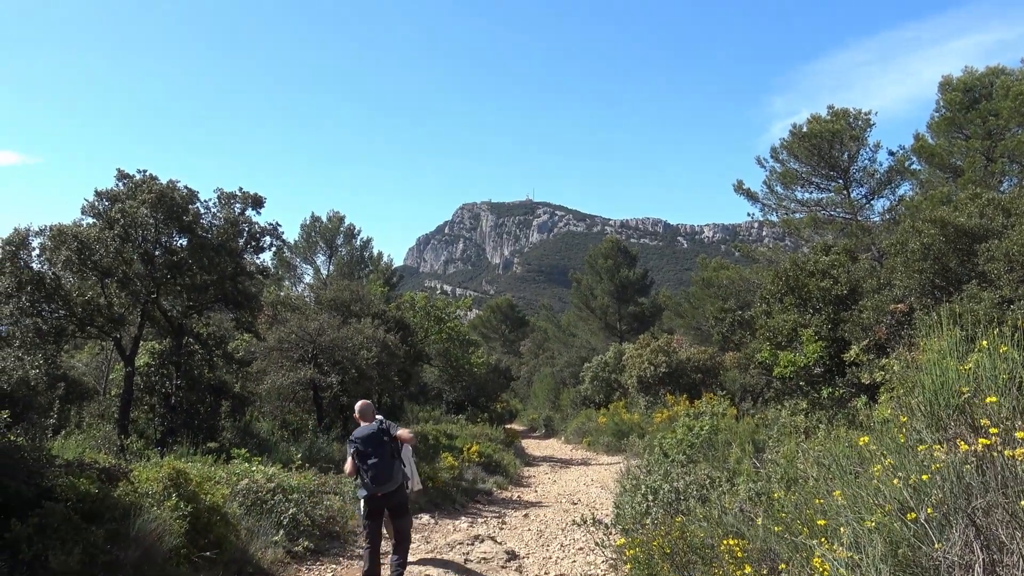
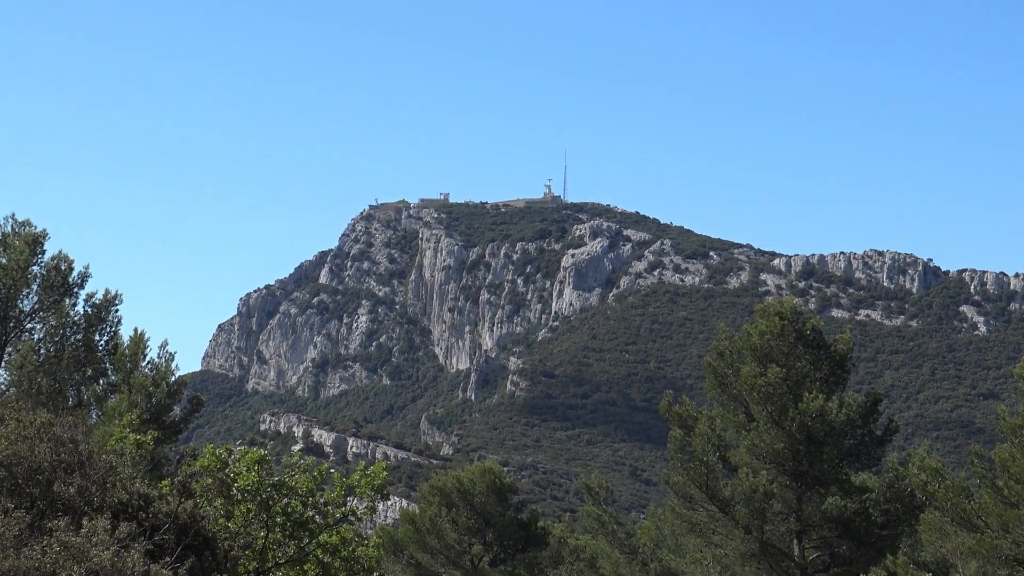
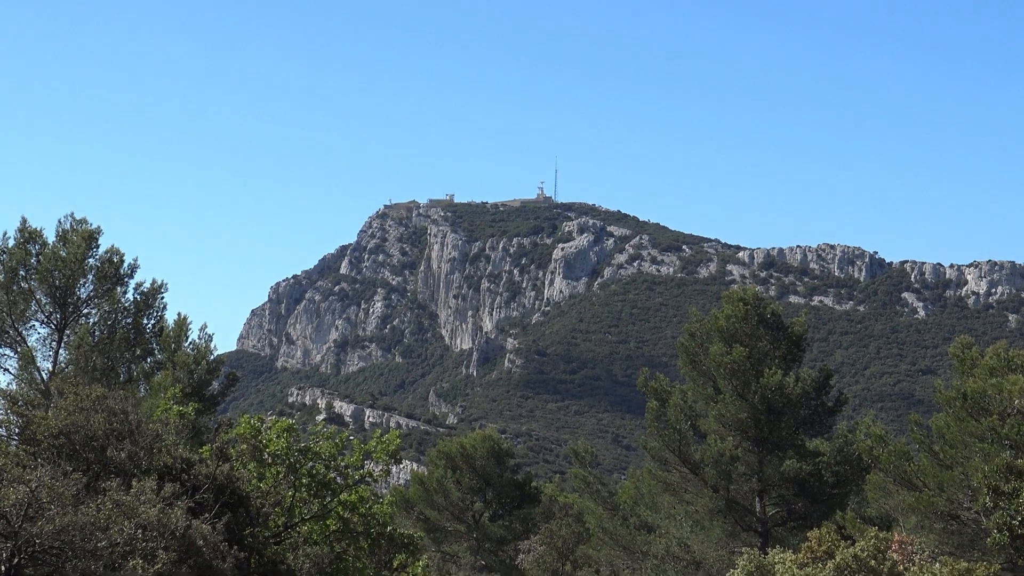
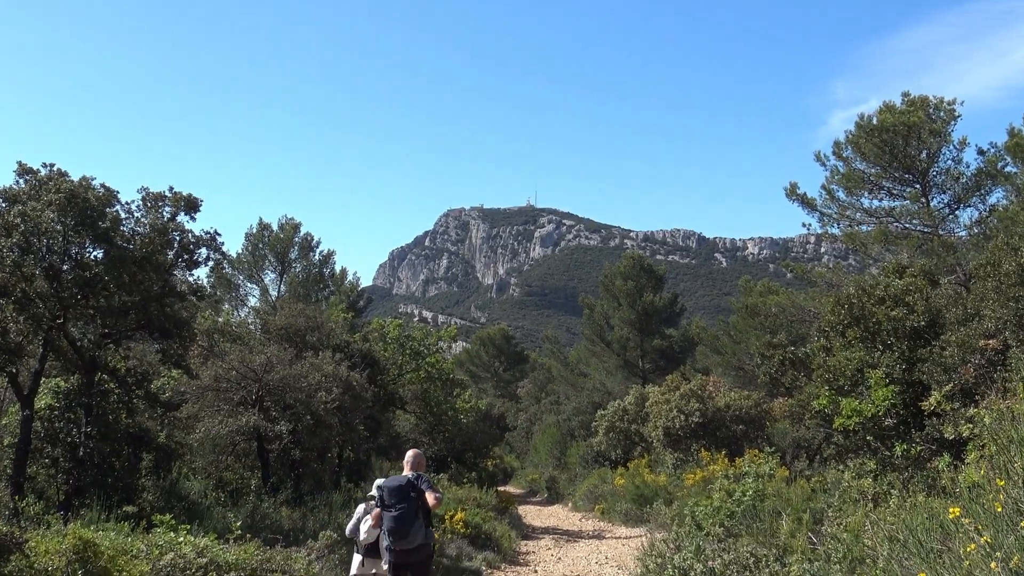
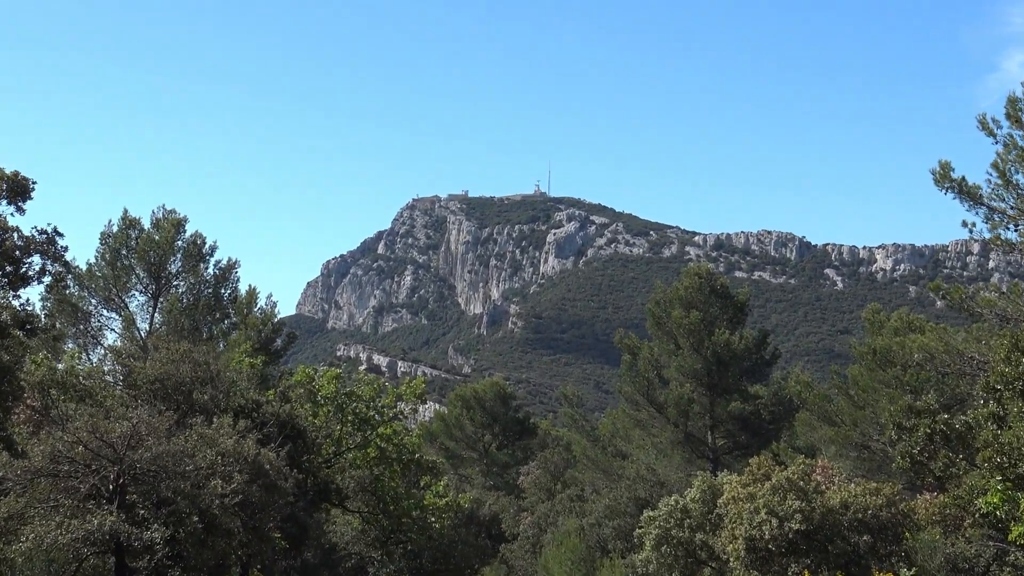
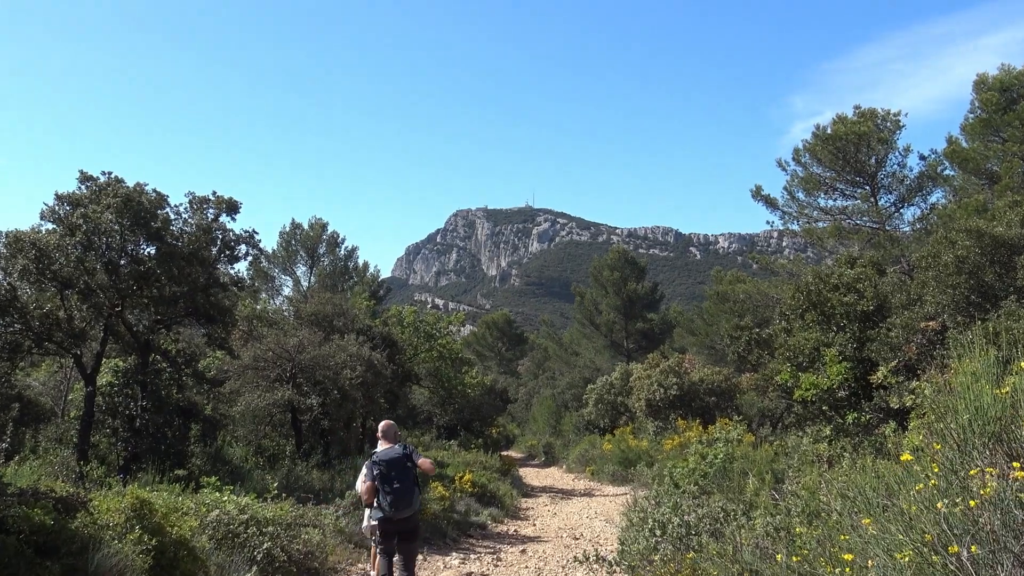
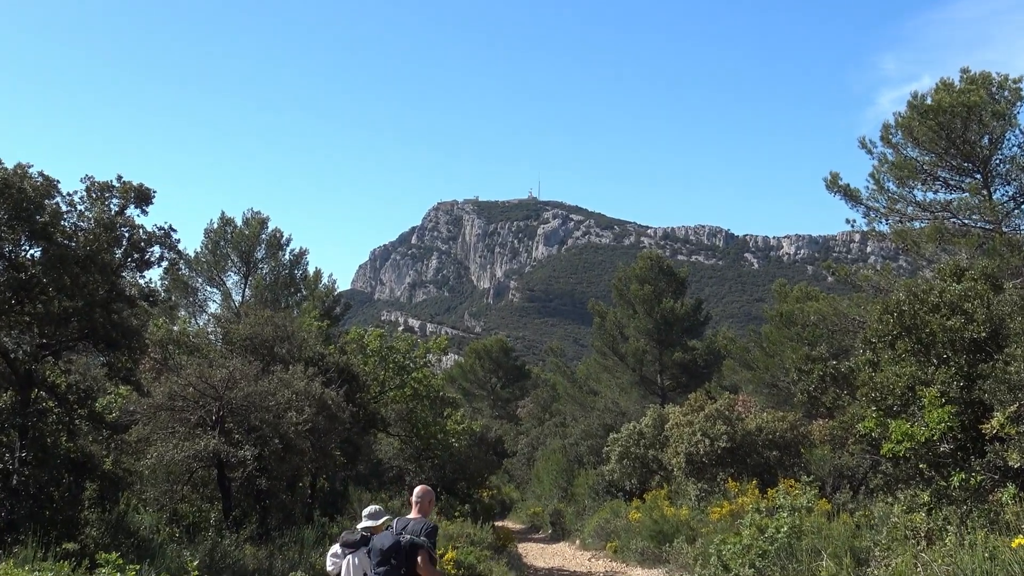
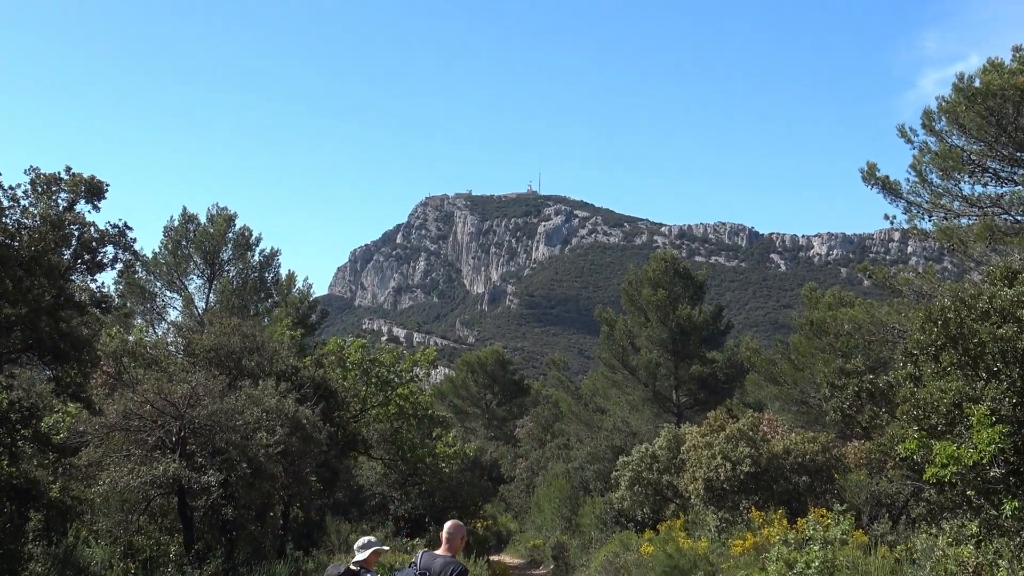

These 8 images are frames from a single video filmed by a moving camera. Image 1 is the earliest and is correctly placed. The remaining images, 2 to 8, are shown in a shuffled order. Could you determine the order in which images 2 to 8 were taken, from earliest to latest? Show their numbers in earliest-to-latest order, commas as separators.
6, 4, 7, 8, 5, 3, 2
